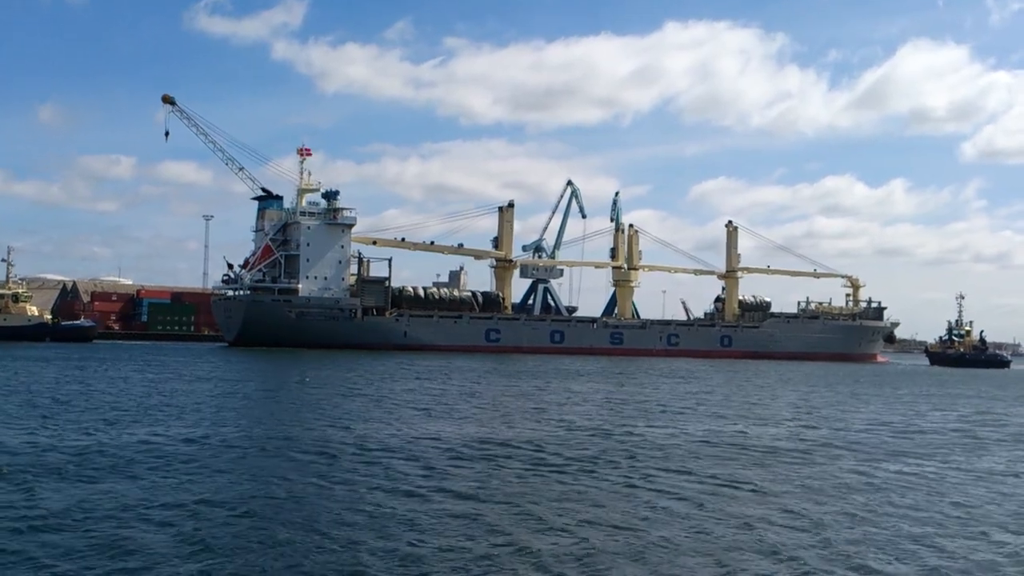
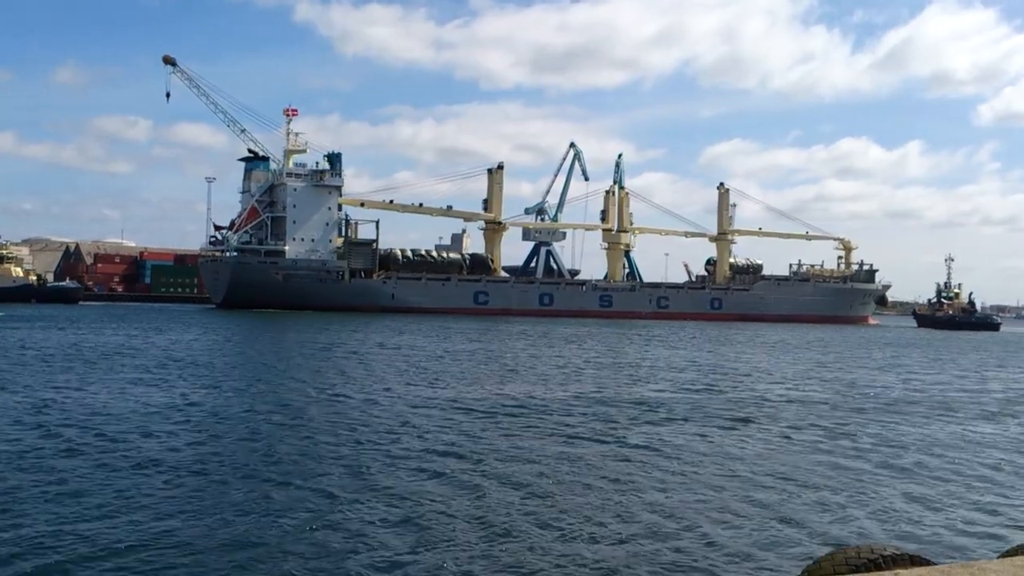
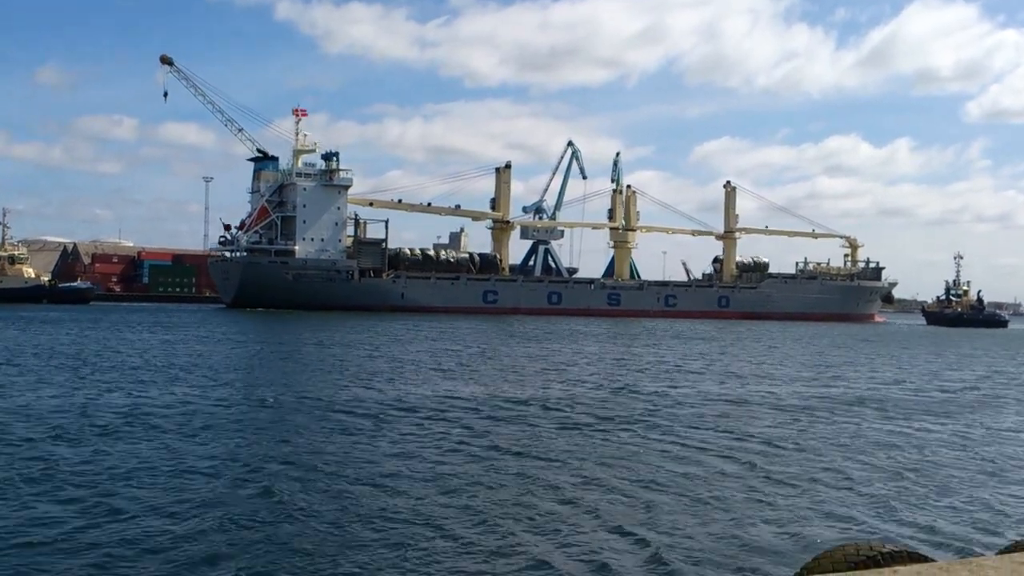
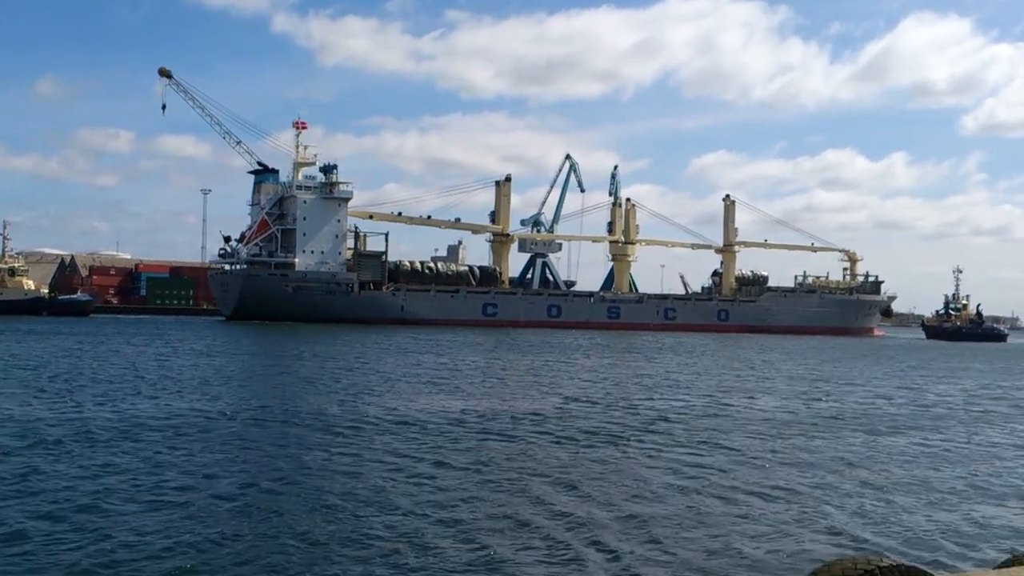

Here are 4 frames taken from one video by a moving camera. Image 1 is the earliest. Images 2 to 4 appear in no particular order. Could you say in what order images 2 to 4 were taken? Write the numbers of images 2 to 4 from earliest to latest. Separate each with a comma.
4, 3, 2
